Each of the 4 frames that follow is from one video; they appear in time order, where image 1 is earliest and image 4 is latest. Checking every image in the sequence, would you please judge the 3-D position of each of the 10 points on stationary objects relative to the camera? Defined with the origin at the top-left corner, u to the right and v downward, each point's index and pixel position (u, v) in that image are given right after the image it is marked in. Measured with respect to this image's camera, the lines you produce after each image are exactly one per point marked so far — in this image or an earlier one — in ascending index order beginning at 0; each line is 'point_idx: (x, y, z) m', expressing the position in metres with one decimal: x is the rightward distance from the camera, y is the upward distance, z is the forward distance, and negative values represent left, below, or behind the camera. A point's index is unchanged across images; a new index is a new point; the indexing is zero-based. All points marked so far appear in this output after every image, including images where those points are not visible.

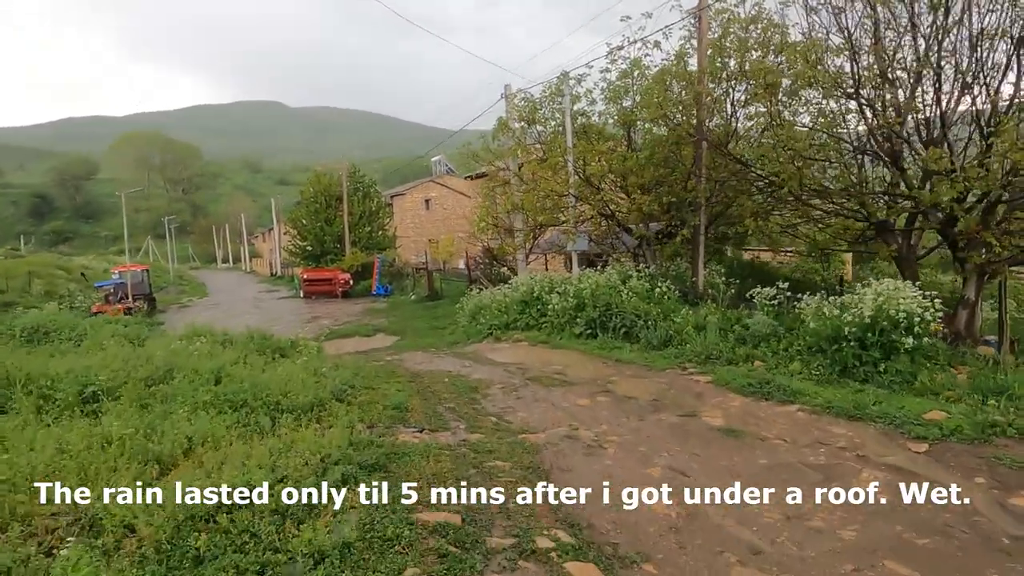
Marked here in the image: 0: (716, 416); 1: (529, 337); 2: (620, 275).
0: (+2.0, -1.2, +6.3) m
1: (+0.3, -0.9, +12.0) m
2: (+2.1, +0.3, +12.7) m
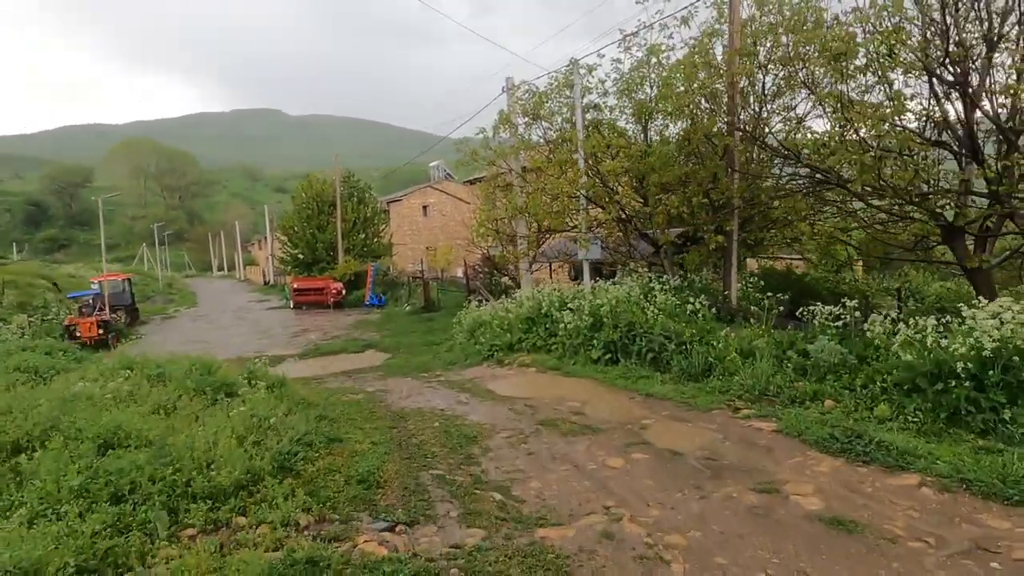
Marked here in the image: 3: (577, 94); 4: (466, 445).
0: (+2.0, -1.4, +4.5) m
1: (+0.4, -1.1, +10.3) m
2: (+2.2, 0.0, +11.0) m
3: (+1.4, +4.3, +14.5) m
4: (-0.4, -1.4, +6.0) m
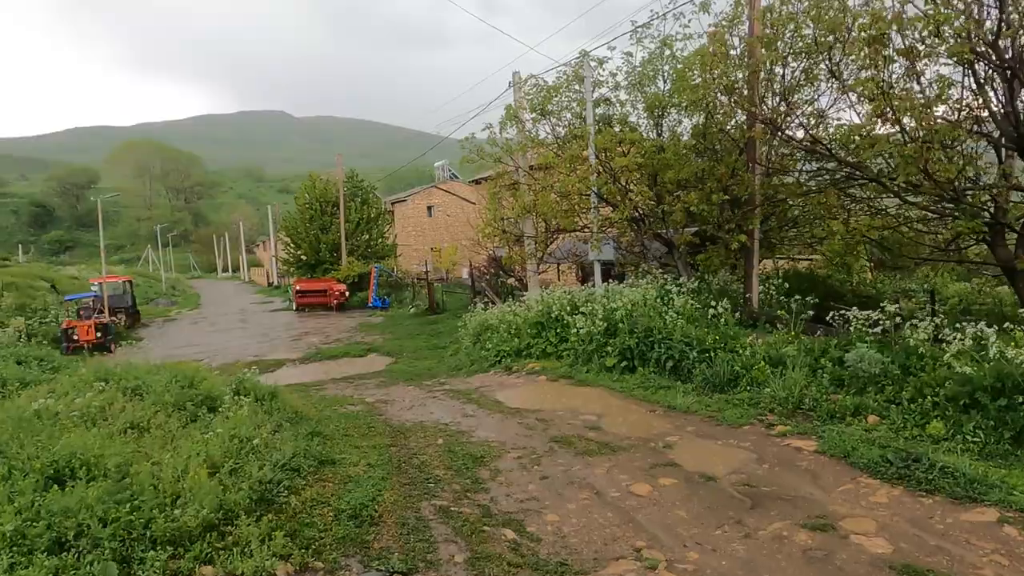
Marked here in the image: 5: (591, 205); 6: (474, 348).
0: (+2.1, -1.4, +3.9) m
1: (+0.5, -1.2, +9.7) m
2: (+2.3, 0.0, +10.4) m
3: (+1.6, +4.2, +13.9) m
4: (-0.3, -1.5, +5.4) m
5: (+1.5, +1.6, +12.8) m
6: (-0.8, -1.2, +13.5) m
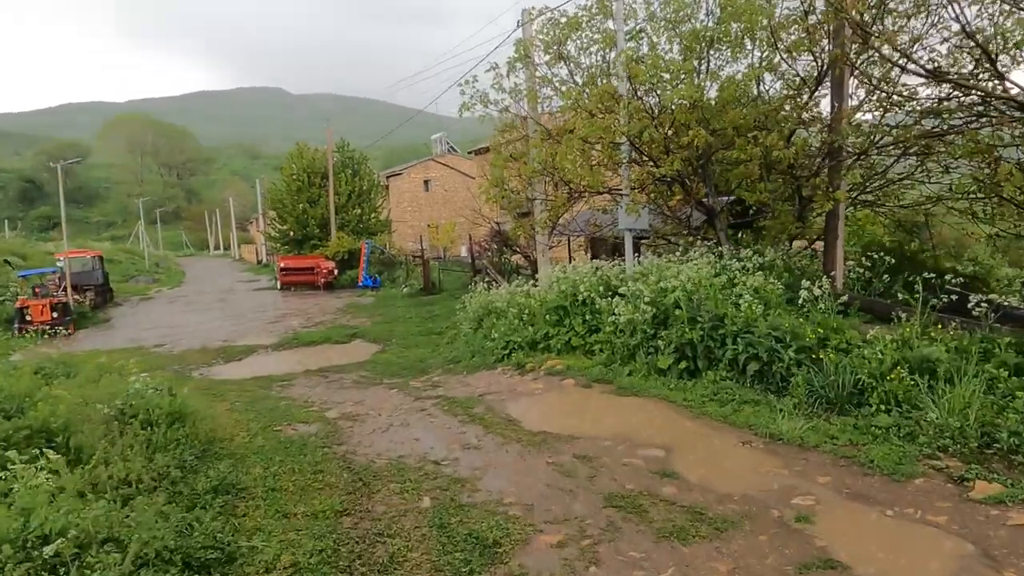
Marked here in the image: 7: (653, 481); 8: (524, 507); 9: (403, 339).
0: (+2.3, -1.3, +1.6) m
1: (+0.7, -0.9, +7.3) m
2: (+2.5, +0.3, +8.0) m
3: (+1.8, +4.6, +11.3) m
4: (-0.1, -1.3, +3.1) m
5: (+1.7, +2.0, +10.4) m
6: (-0.6, -0.8, +11.1) m
7: (+0.9, -1.2, +4.1) m
8: (+0.1, -1.2, +3.7) m
9: (-2.5, -1.1, +14.7) m
